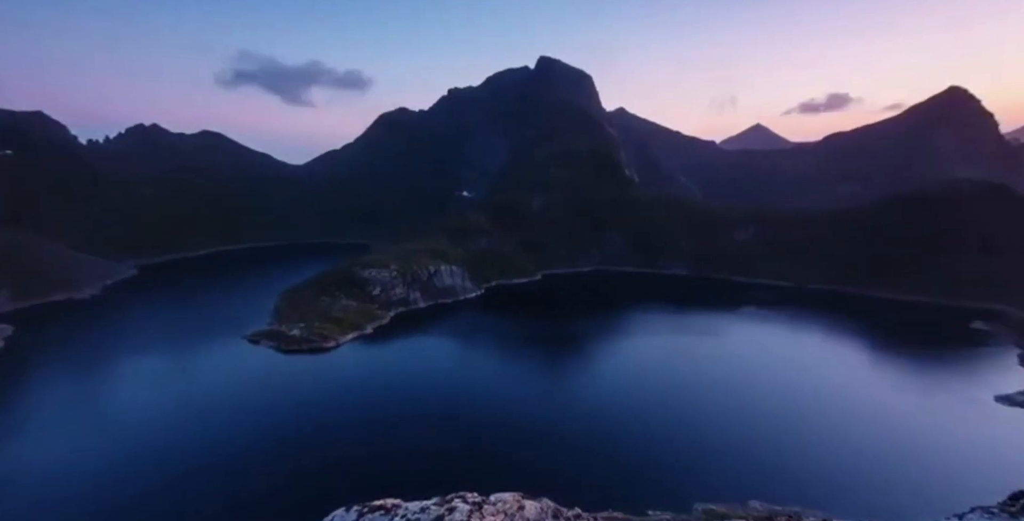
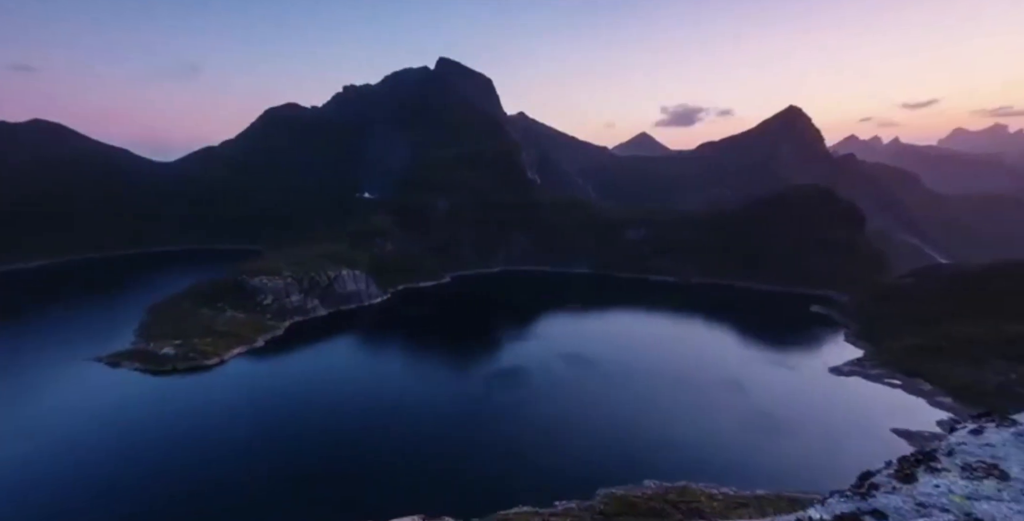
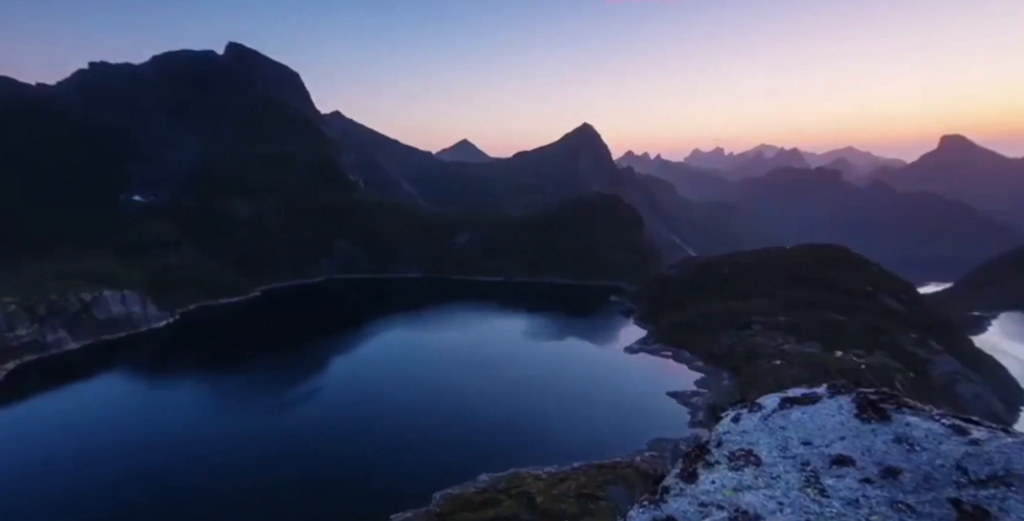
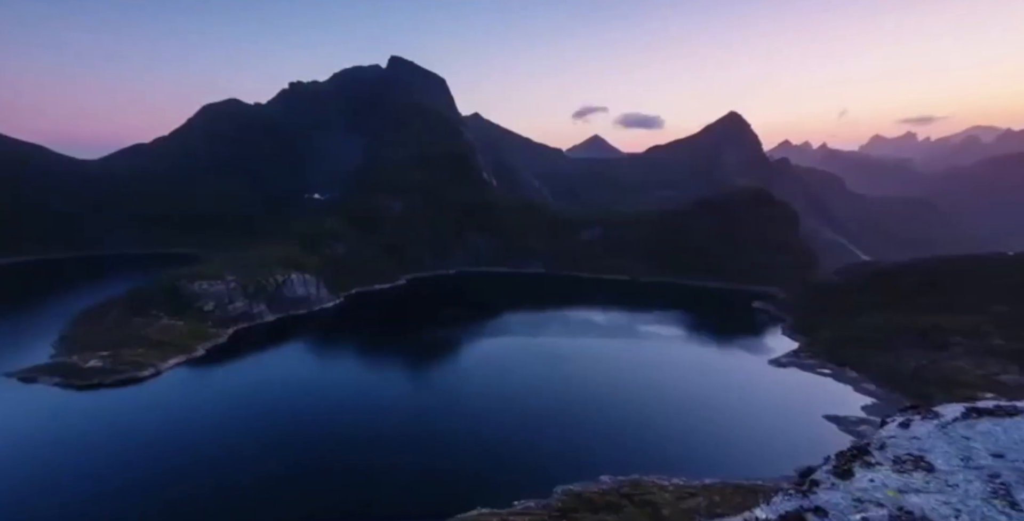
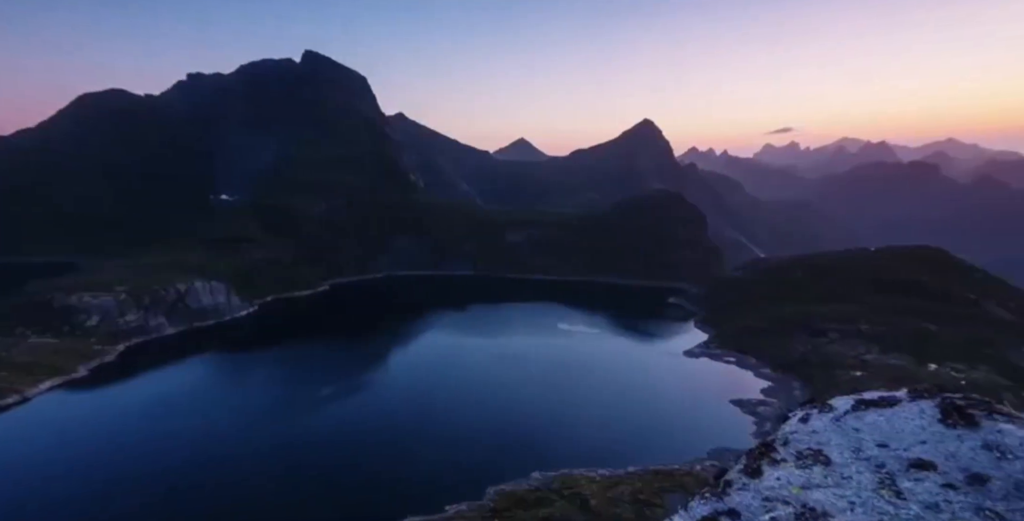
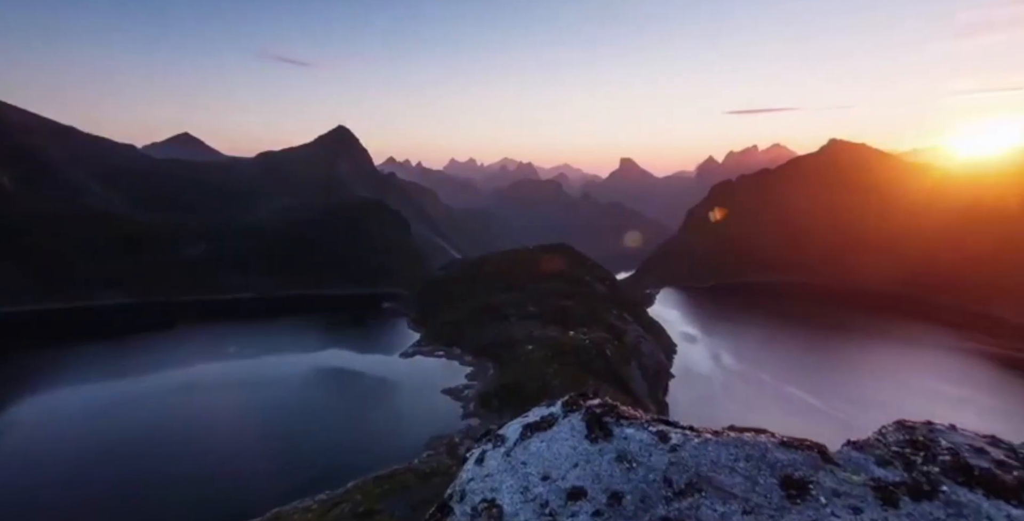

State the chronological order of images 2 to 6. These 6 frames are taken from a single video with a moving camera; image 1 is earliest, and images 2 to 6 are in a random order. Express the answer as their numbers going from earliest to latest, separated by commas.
2, 4, 5, 3, 6
